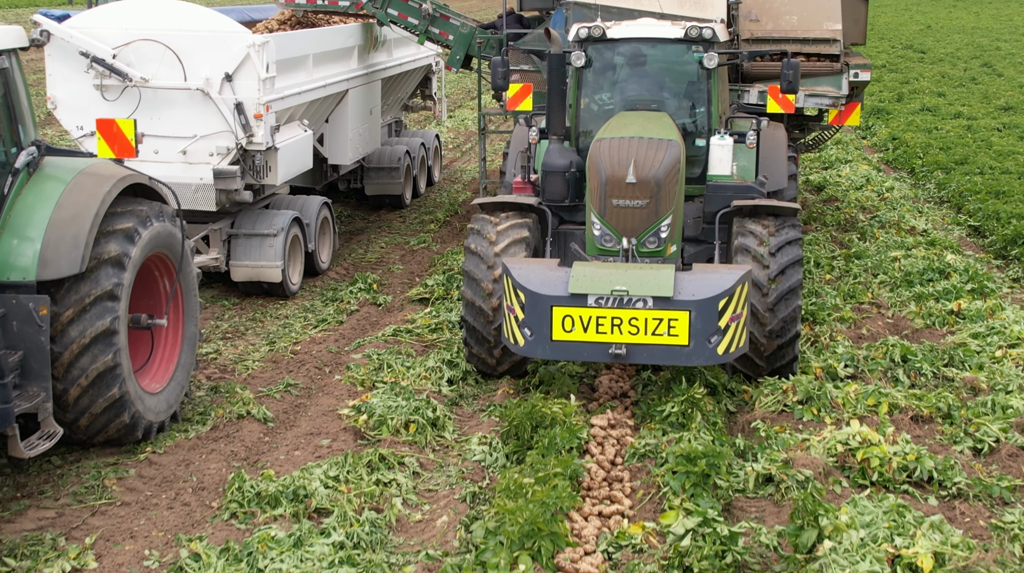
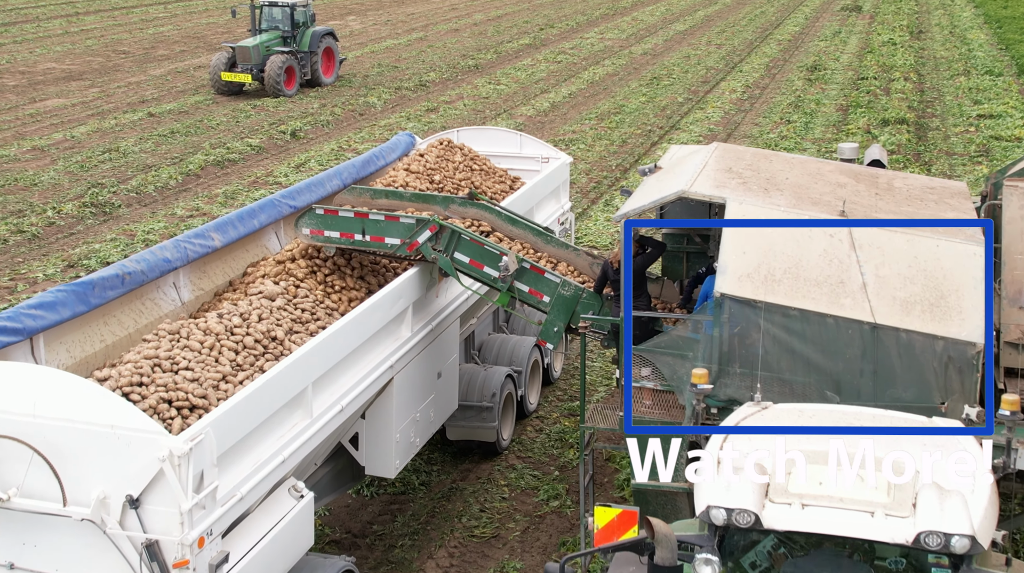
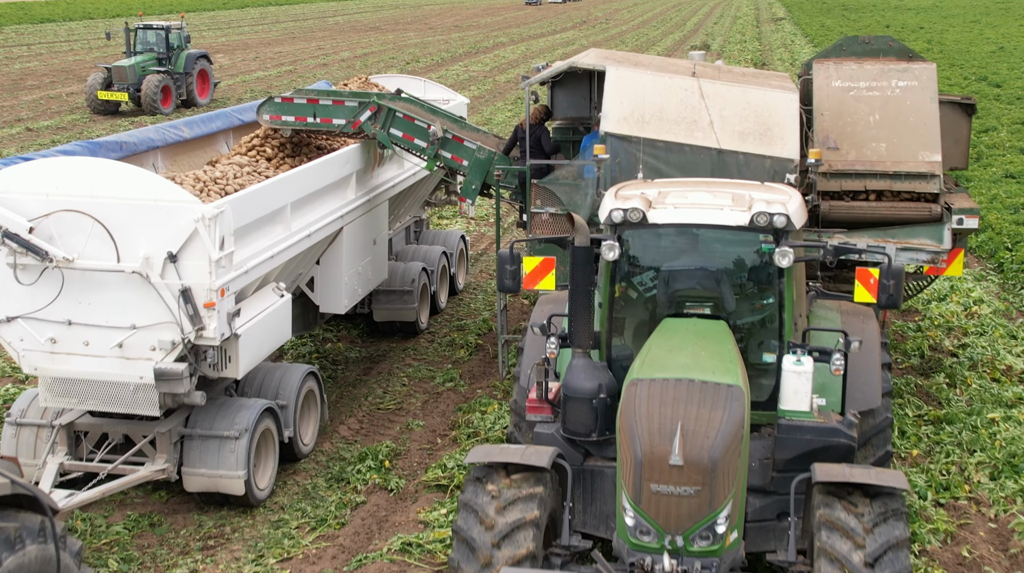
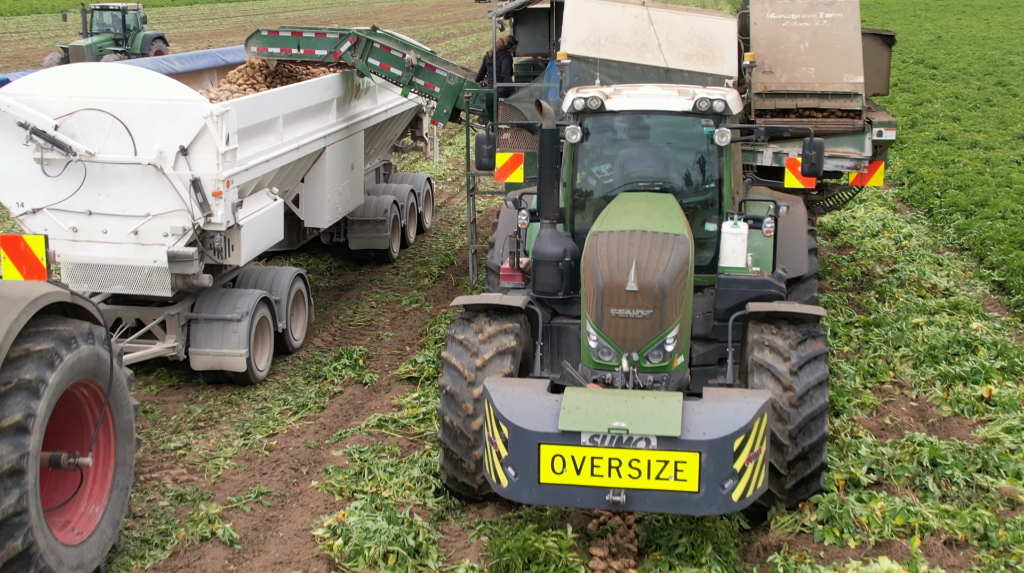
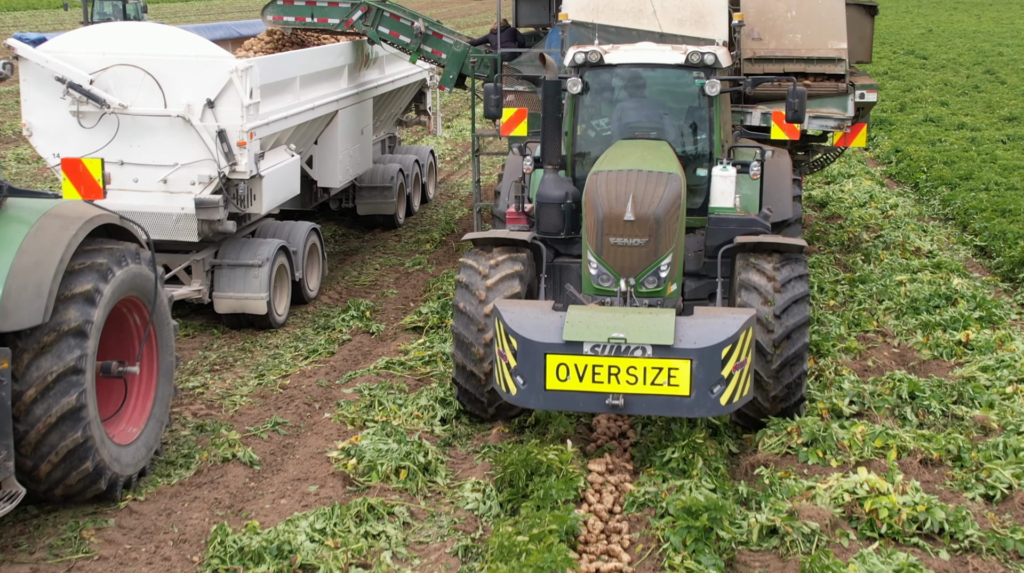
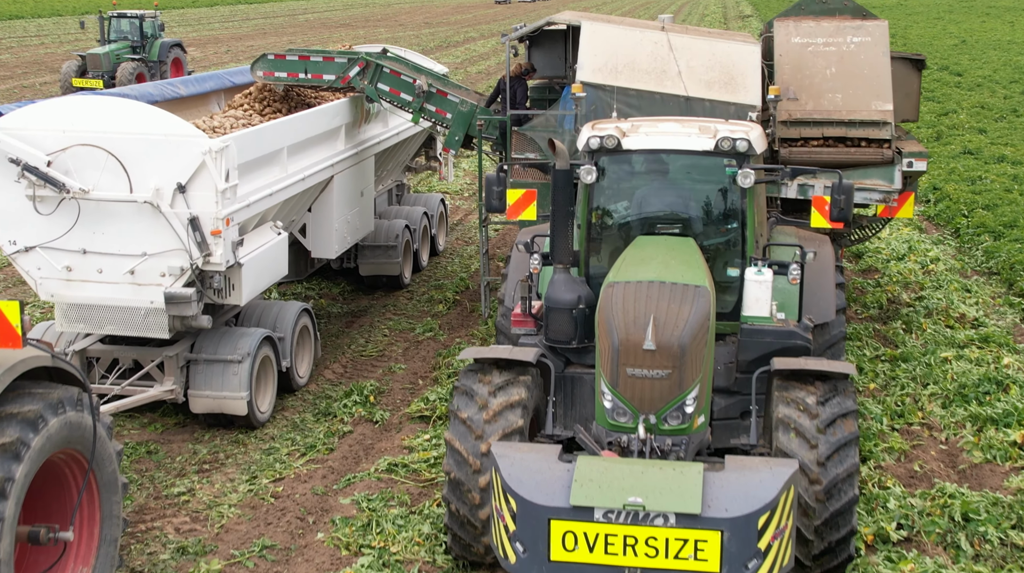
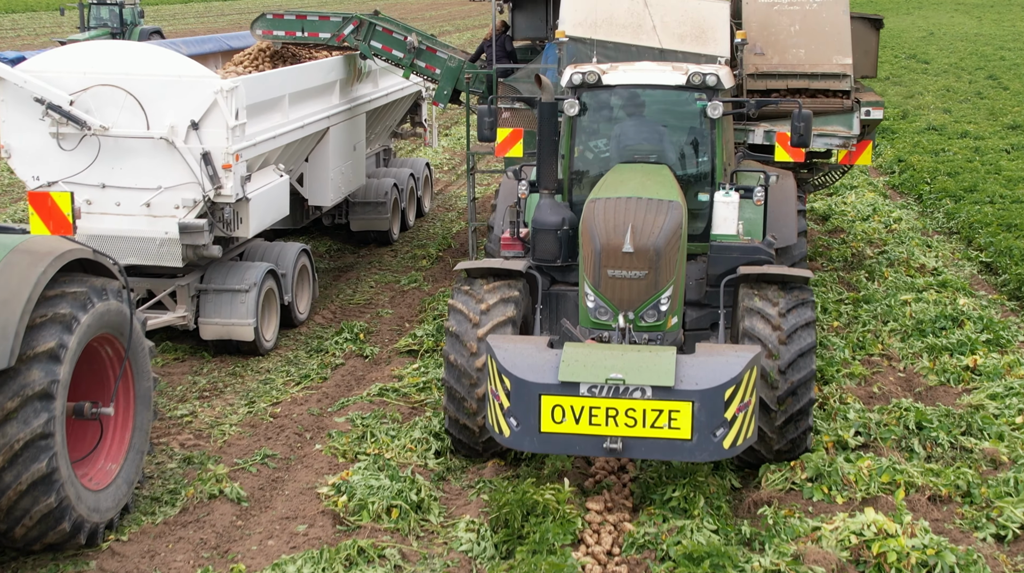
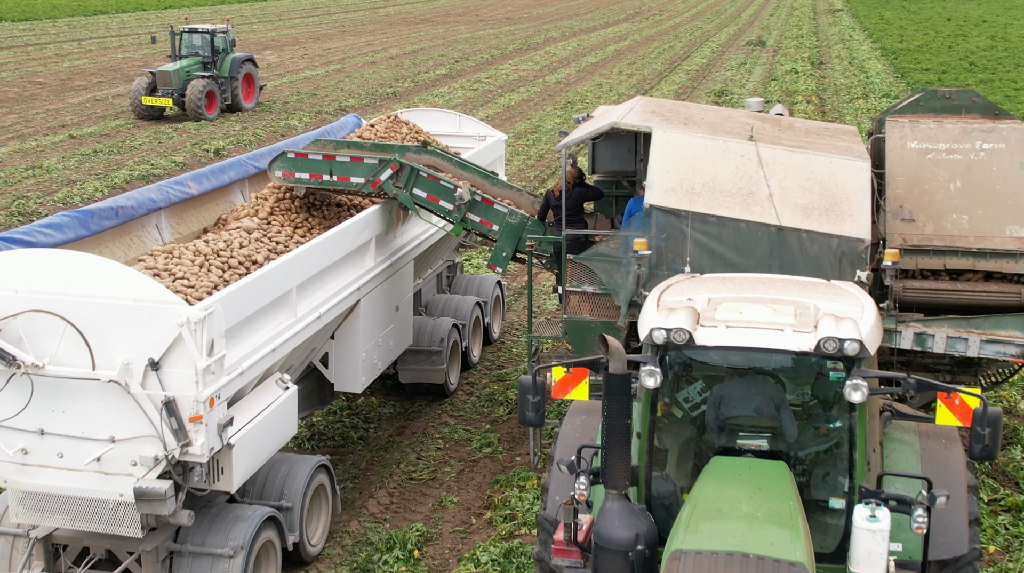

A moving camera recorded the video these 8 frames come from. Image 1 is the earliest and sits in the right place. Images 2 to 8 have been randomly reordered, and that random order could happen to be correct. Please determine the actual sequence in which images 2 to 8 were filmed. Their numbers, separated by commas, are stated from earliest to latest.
5, 7, 4, 6, 3, 8, 2
